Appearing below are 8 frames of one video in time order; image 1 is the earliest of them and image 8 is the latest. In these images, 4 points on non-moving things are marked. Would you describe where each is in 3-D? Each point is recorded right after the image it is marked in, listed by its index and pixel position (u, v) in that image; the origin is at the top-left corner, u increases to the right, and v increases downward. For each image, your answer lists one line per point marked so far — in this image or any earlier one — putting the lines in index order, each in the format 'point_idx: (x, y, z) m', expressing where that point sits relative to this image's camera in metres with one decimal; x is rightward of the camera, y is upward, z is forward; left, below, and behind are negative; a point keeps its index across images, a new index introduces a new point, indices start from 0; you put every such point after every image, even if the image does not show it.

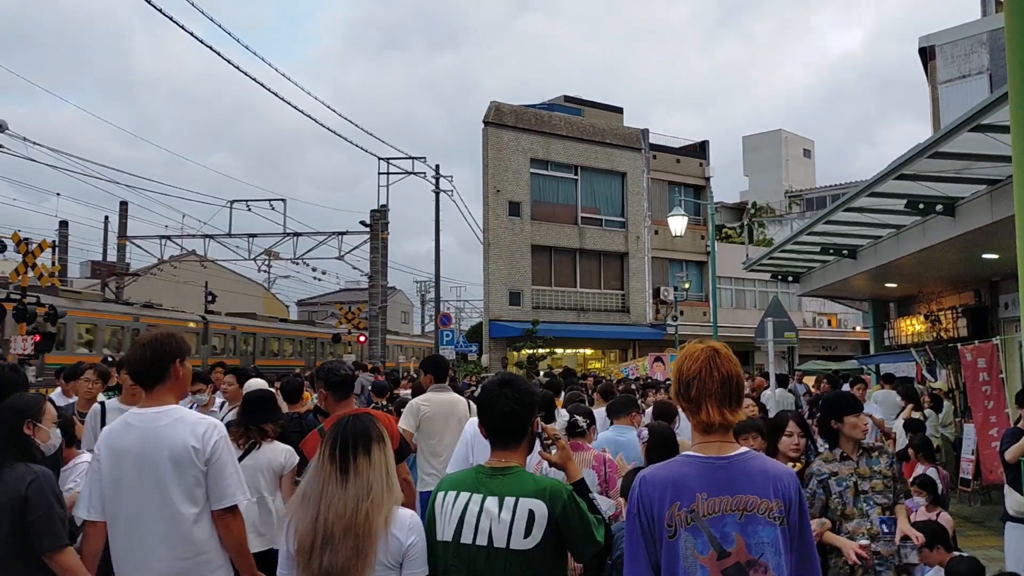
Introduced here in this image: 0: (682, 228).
0: (+2.7, +1.0, +13.0) m
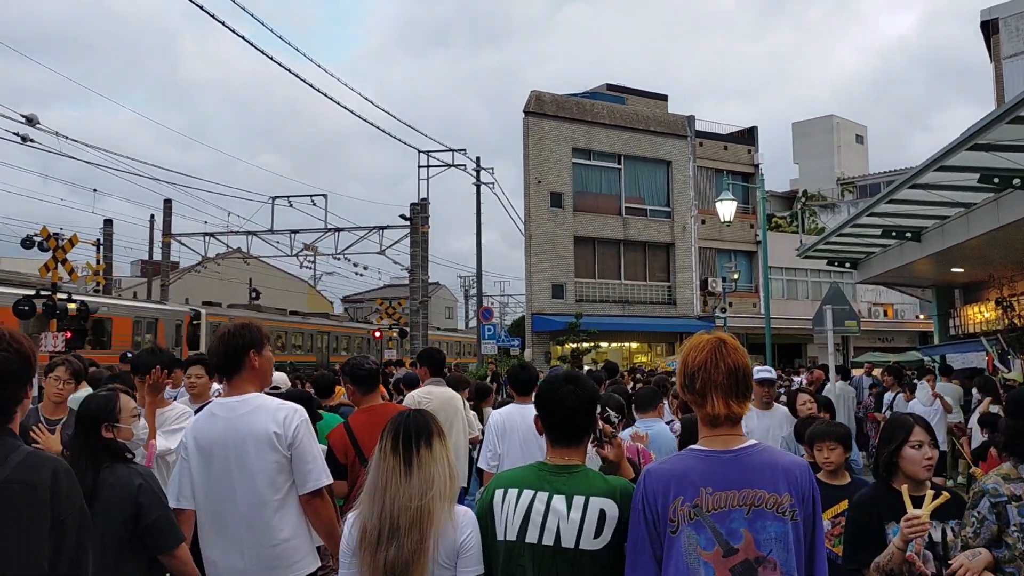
0: (+3.3, +1.1, +12.4) m
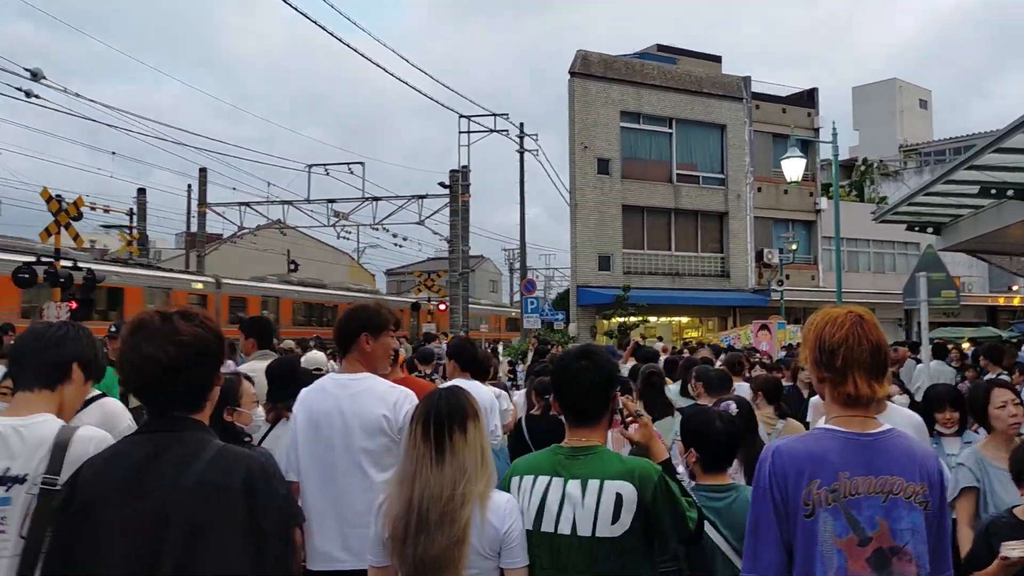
0: (+3.9, +1.6, +11.2) m
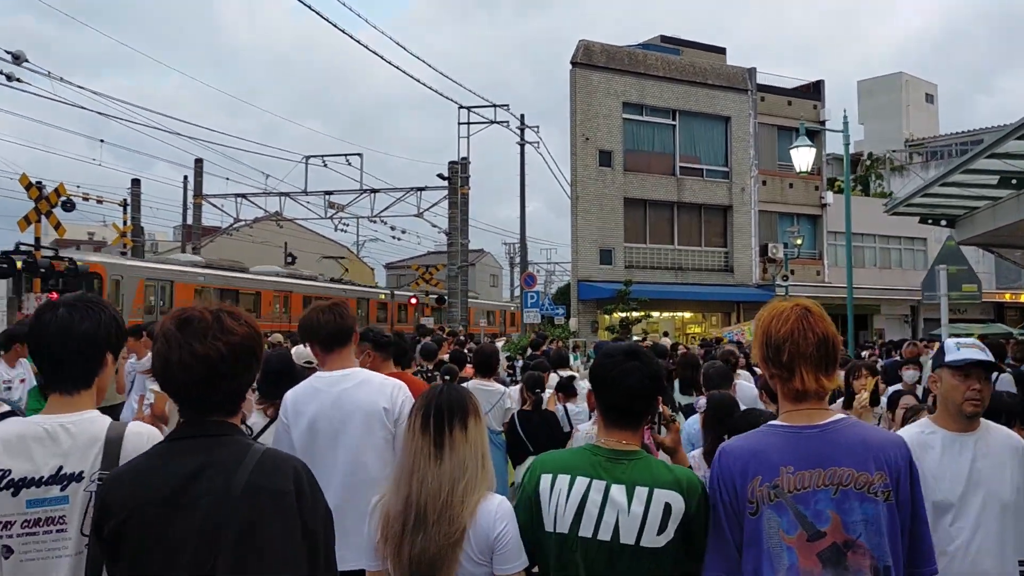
0: (+3.9, +1.6, +10.8) m
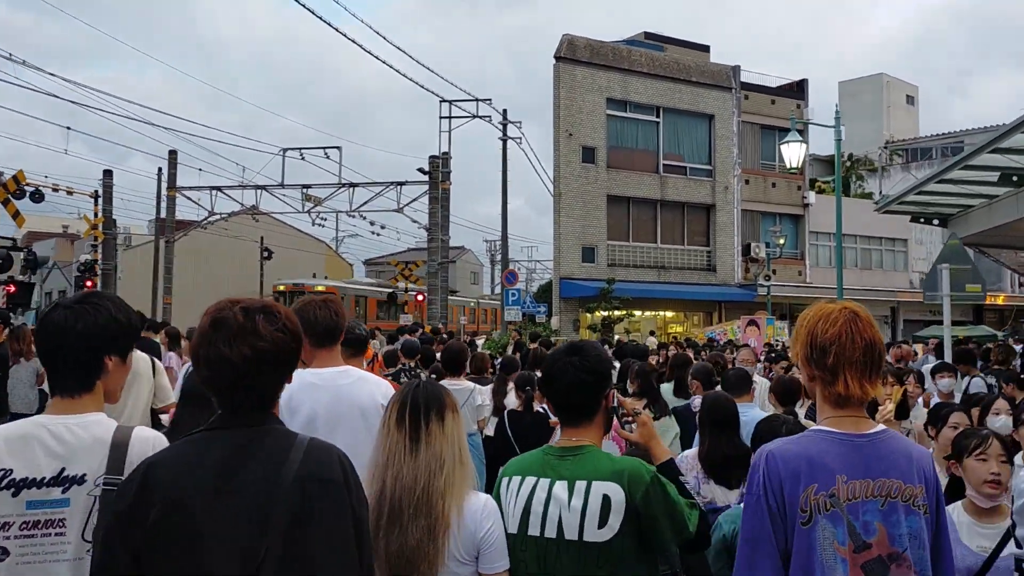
0: (+3.7, +1.7, +10.6) m
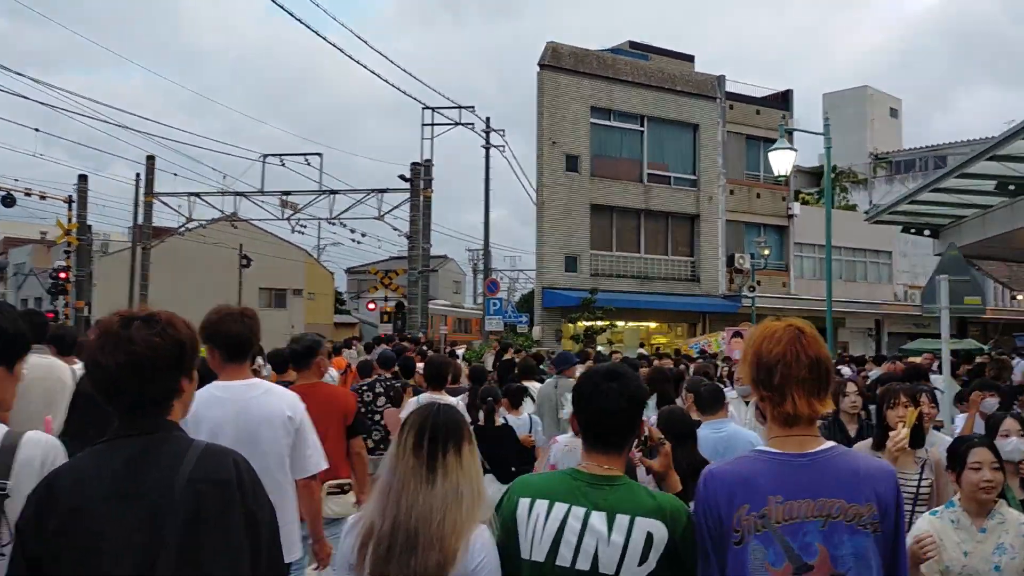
0: (+3.4, +1.5, +10.3) m
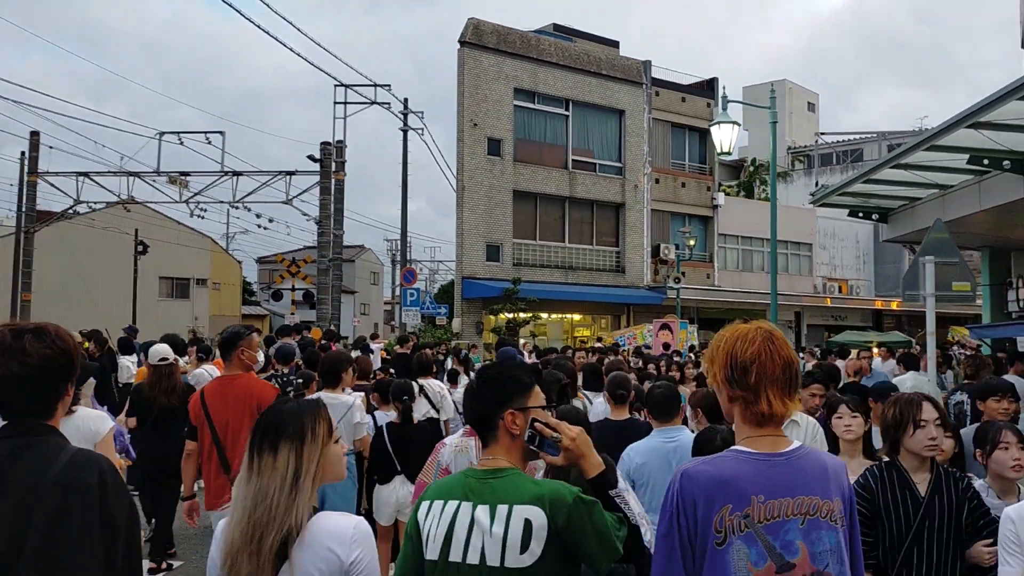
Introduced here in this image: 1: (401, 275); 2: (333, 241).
0: (+2.5, +1.7, +9.5) m
1: (-2.6, +0.3, +19.4) m
2: (-4.3, +1.1, +19.9) m
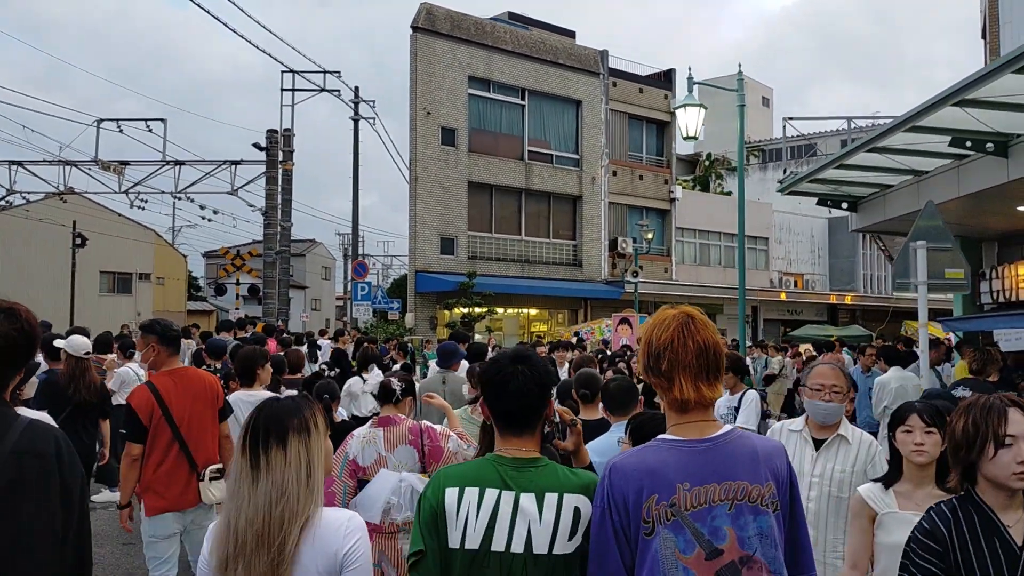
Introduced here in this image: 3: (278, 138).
0: (+2.0, +1.7, +9.1) m
1: (-3.7, +0.5, +18.7) m
2: (-5.4, +1.3, +19.1) m
3: (-5.4, +3.5, +19.1) m
